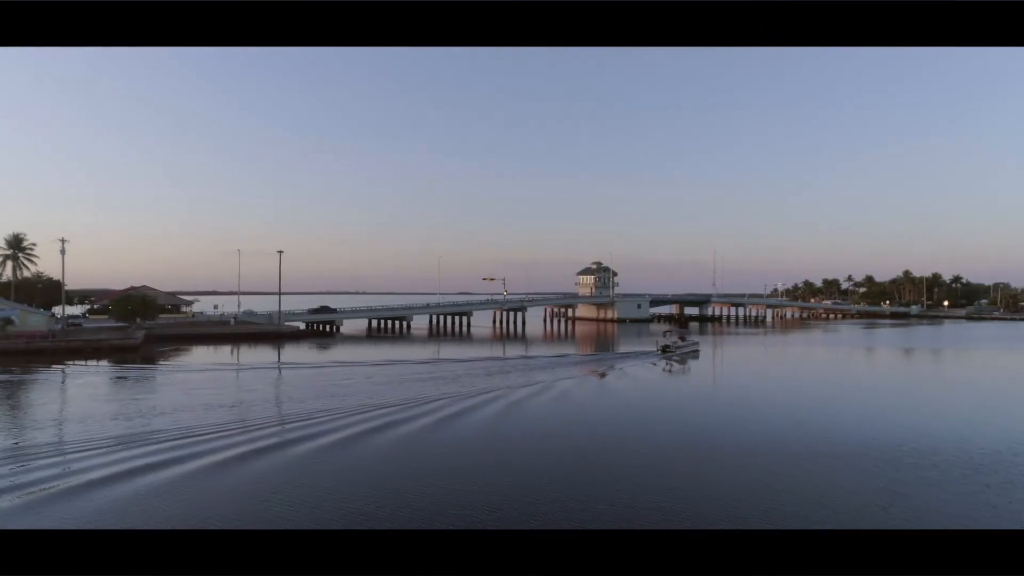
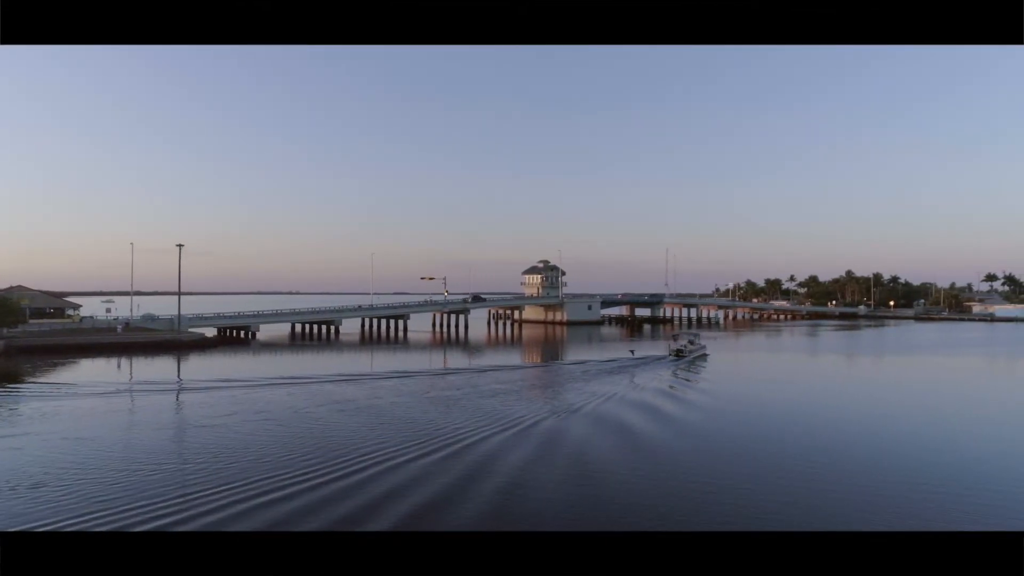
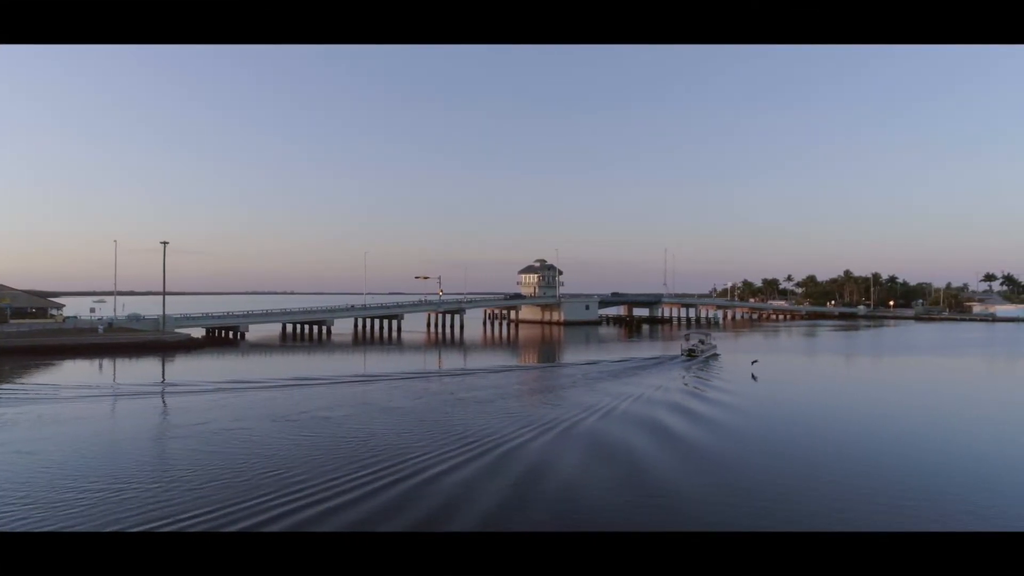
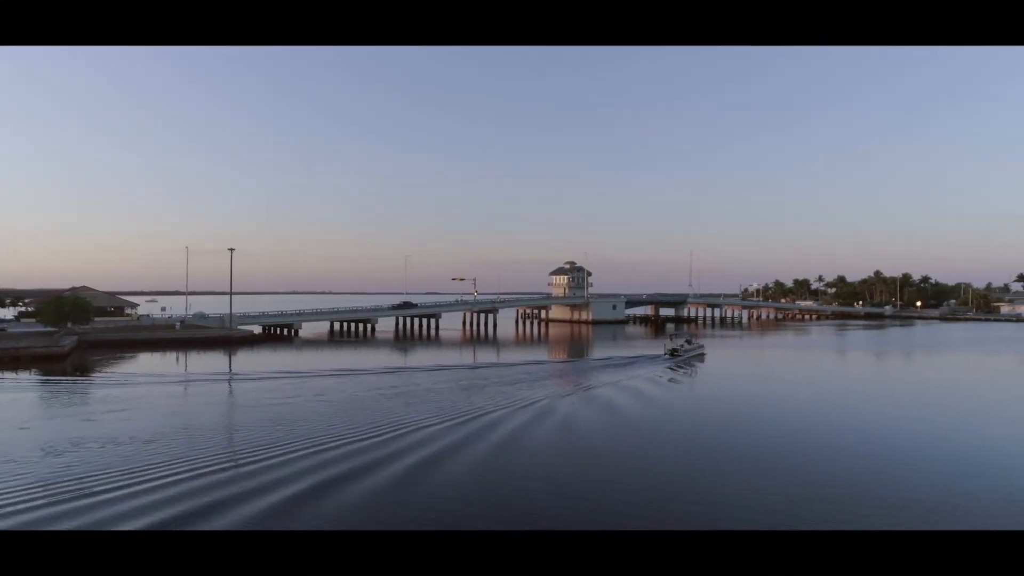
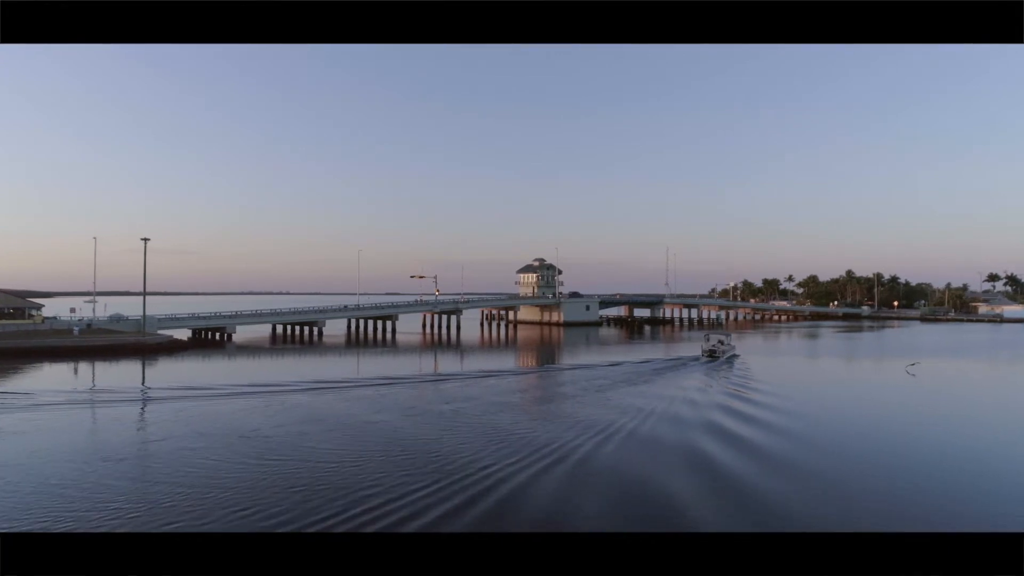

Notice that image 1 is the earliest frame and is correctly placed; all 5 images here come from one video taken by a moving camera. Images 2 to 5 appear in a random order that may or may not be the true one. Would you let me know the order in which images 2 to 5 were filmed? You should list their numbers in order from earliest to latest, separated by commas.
4, 2, 3, 5
